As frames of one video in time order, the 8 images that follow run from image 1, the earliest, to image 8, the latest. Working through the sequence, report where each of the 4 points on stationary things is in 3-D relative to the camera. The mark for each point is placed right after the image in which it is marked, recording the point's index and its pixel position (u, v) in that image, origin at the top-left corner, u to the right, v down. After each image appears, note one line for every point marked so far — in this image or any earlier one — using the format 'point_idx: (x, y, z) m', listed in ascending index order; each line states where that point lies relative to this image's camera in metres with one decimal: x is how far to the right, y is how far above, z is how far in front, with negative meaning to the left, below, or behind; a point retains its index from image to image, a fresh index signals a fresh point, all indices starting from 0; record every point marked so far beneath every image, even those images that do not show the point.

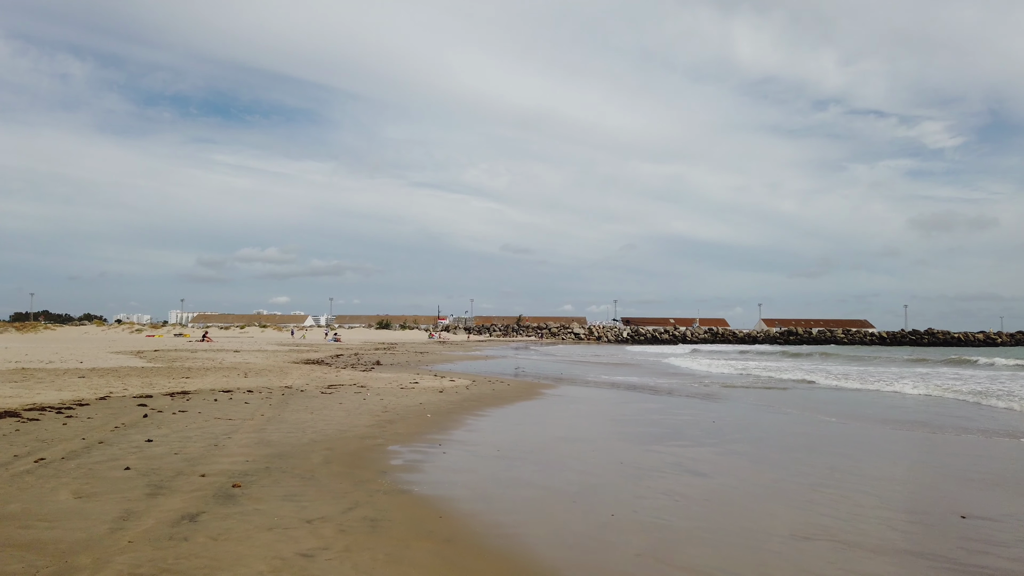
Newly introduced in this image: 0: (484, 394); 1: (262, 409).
0: (-0.6, -2.2, +15.3) m
1: (-3.7, -1.8, +11.1) m
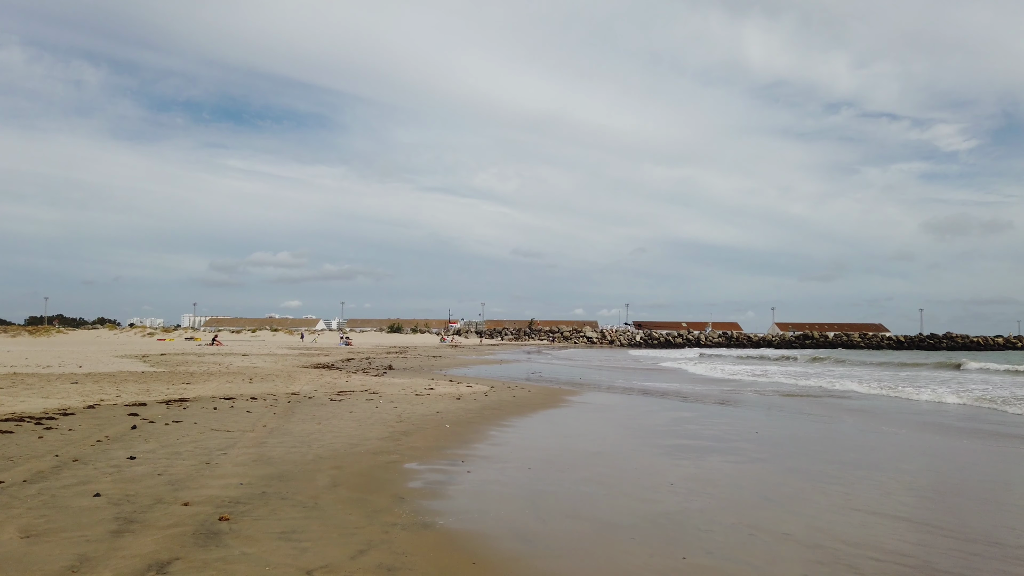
0: (-0.1, -2.1, +14.2) m
1: (-3.3, -1.8, +10.1) m
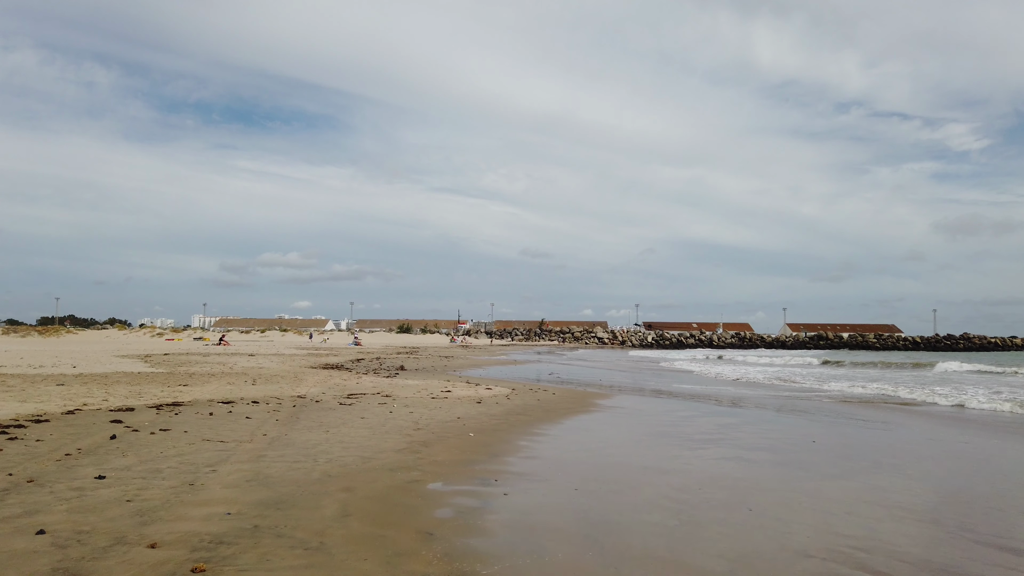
0: (+0.3, -2.0, +13.0) m
1: (-2.9, -1.7, +9.0) m
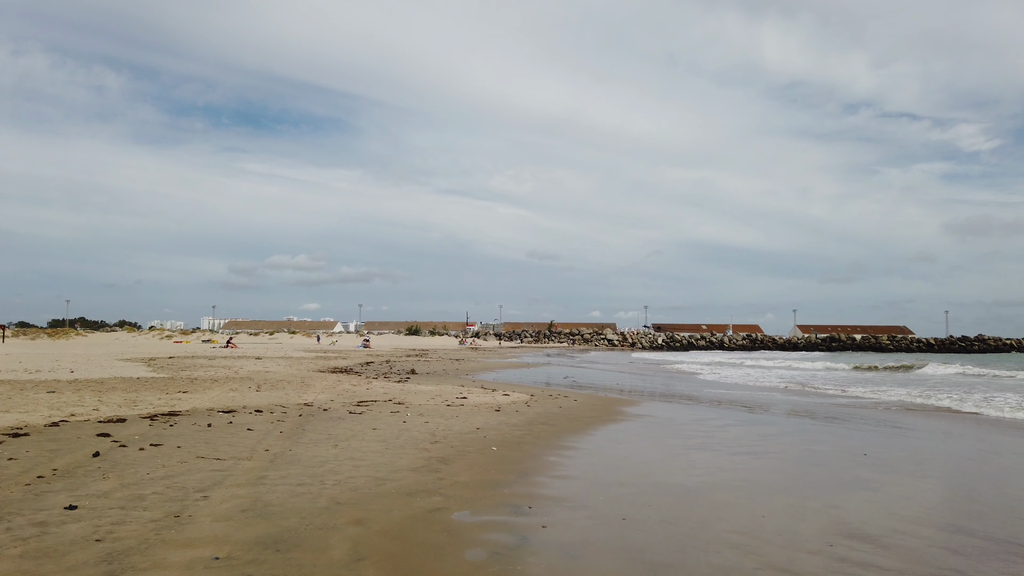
0: (+0.6, -2.0, +12.1) m
1: (-2.6, -1.6, +8.1) m
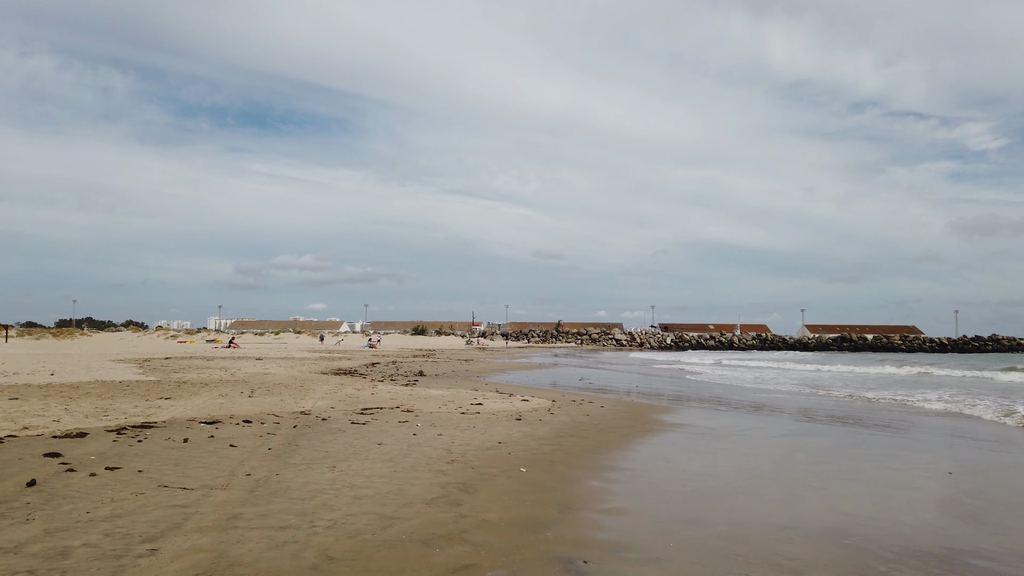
0: (+1.0, -1.9, +10.7) m
1: (-2.3, -1.5, +6.7) m
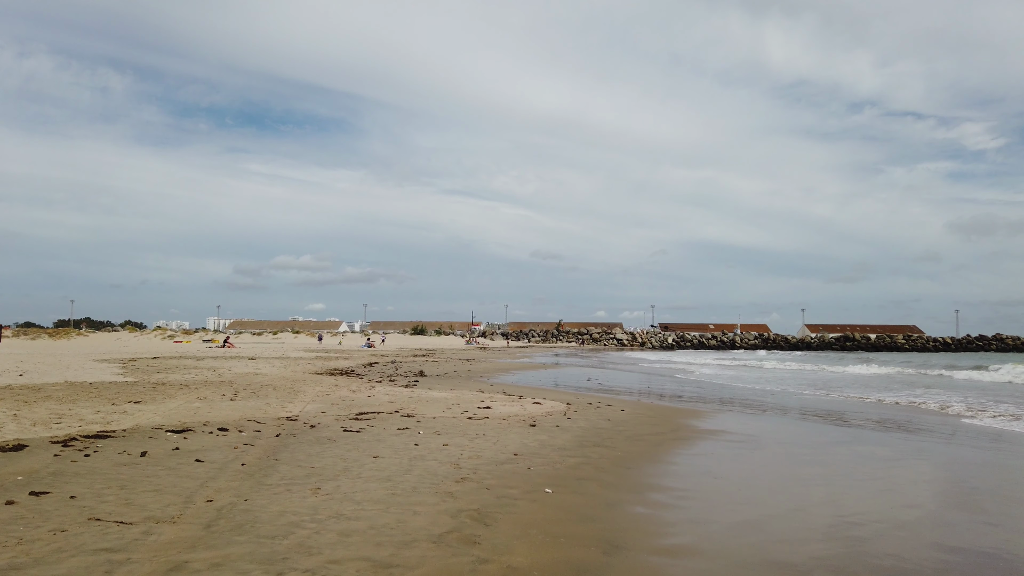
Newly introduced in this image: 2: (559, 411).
0: (+1.1, -1.8, +9.5) m
1: (-2.1, -1.4, +5.5) m
2: (+0.7, -1.8, +11.4) m
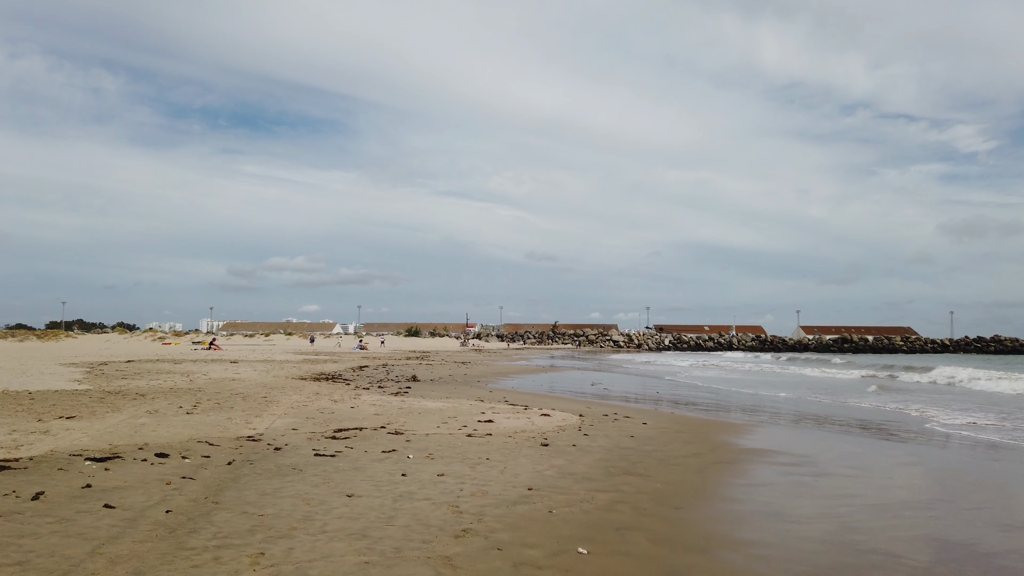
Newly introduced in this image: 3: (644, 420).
0: (+1.2, -1.7, +7.9) m
1: (-2.0, -1.3, +3.9) m
2: (+0.8, -1.8, +9.8) m
3: (+1.9, -1.9, +10.7) m
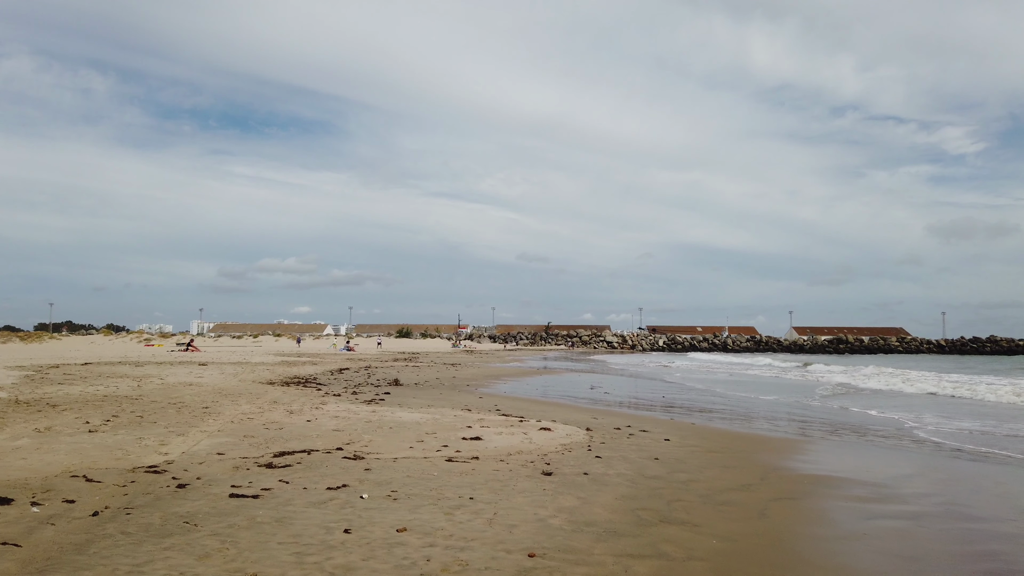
0: (+1.2, -1.5, +6.0) m
1: (-2.0, -1.2, +1.9) m
2: (+0.7, -1.6, +7.9) m
3: (+1.8, -1.7, +8.8) m
